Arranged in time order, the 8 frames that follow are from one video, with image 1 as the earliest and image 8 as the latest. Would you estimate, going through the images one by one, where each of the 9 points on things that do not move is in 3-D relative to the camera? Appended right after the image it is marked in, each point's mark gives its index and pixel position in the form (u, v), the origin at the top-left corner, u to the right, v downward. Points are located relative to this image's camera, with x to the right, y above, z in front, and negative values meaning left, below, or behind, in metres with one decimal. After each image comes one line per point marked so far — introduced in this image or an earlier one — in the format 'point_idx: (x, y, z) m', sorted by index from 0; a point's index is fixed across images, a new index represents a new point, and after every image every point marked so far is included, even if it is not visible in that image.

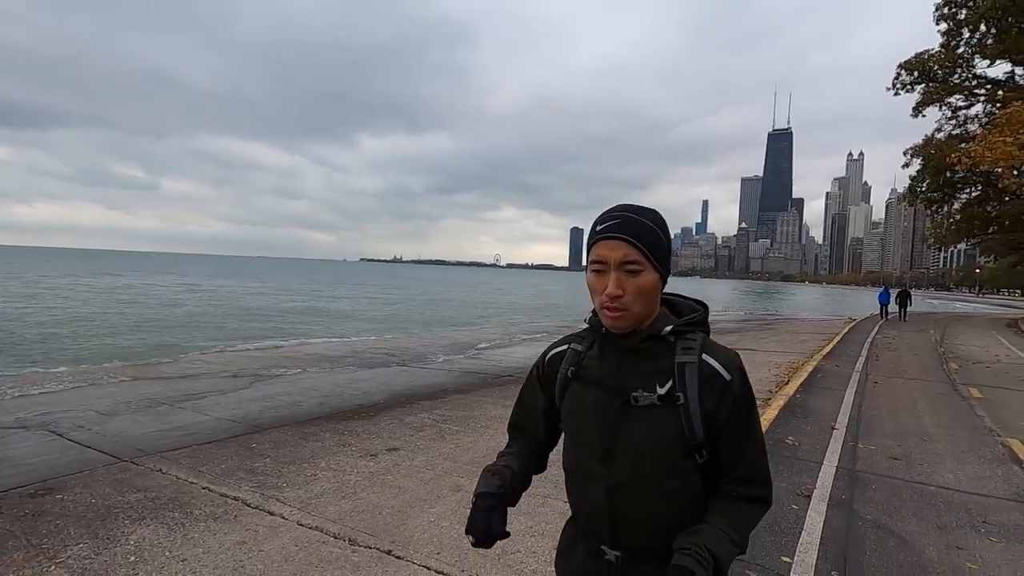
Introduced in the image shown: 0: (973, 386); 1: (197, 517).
0: (+6.1, -1.2, +9.0) m
1: (-2.7, -1.9, +5.7) m
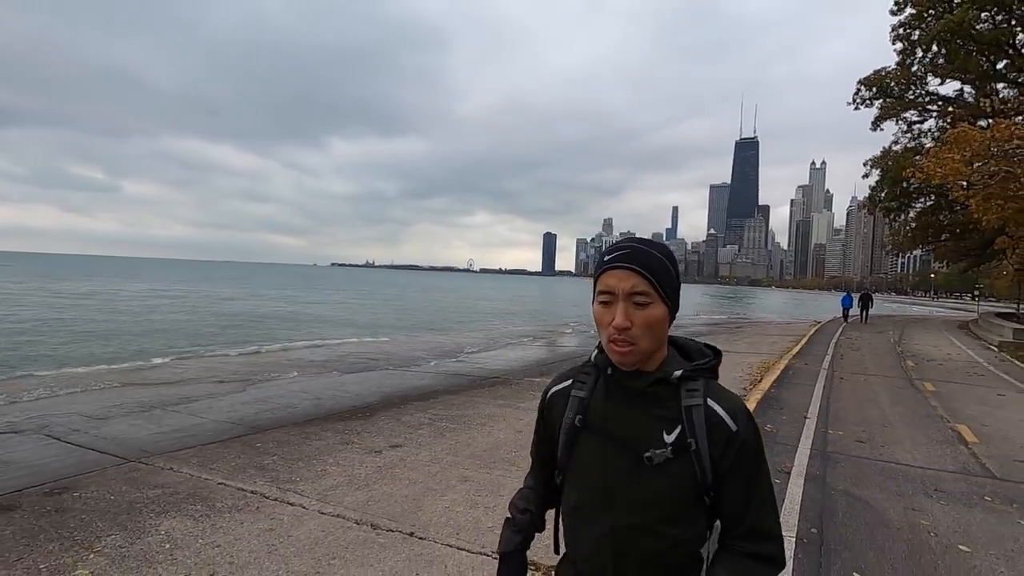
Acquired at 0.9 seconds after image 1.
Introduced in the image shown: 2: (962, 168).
0: (+6.0, -1.3, +9.7) m
1: (-2.6, -2.0, +6.1) m
2: (+9.4, +2.5, +14.1) m
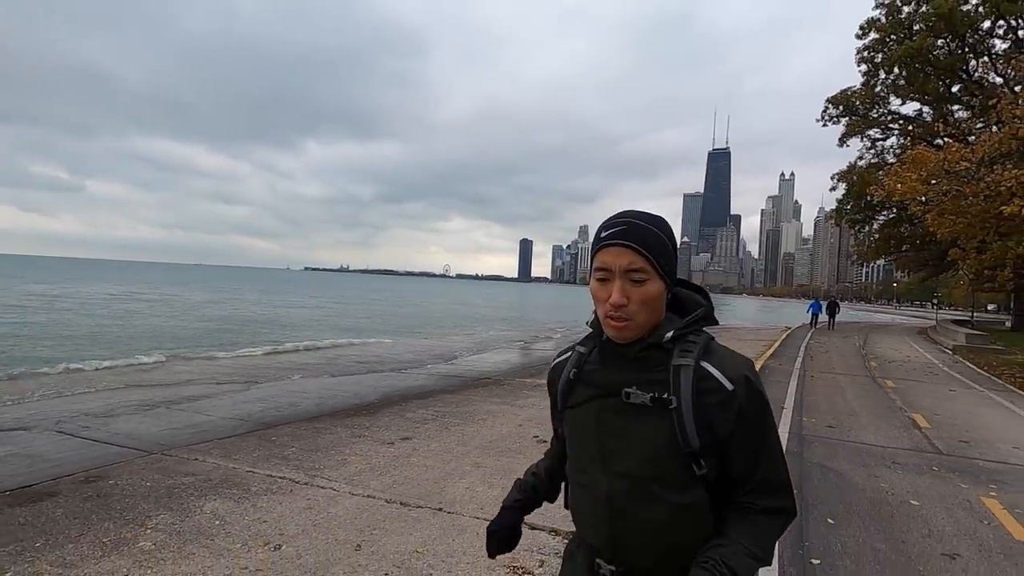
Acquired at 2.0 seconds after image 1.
0: (+5.9, -1.4, +10.6) m
1: (-2.5, -2.0, +6.7) m
2: (+9.2, +2.3, +15.2) m
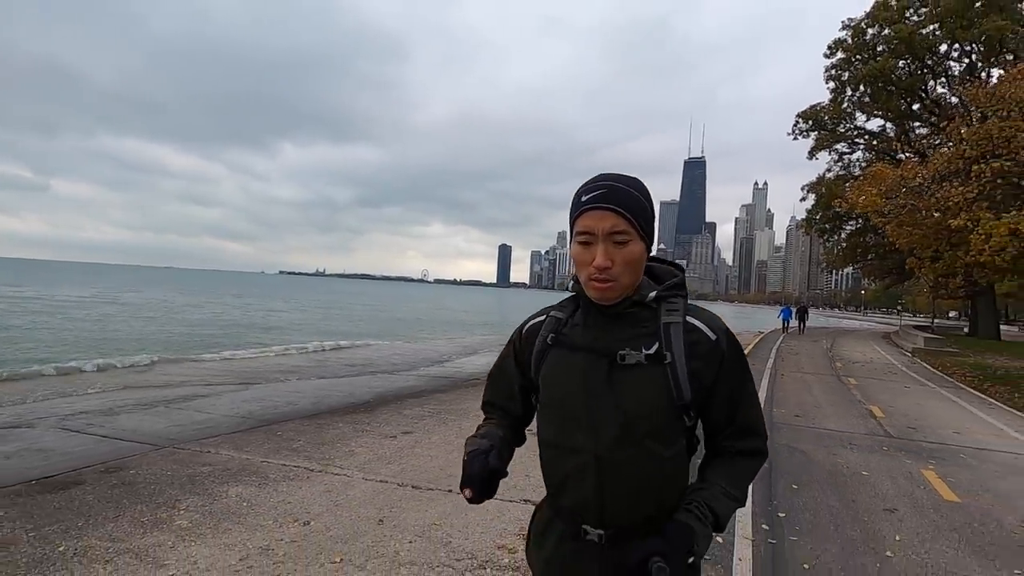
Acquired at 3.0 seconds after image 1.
0: (+5.8, -1.5, +11.5) m
1: (-2.5, -2.0, +7.2) m
2: (+8.9, +2.2, +16.1) m
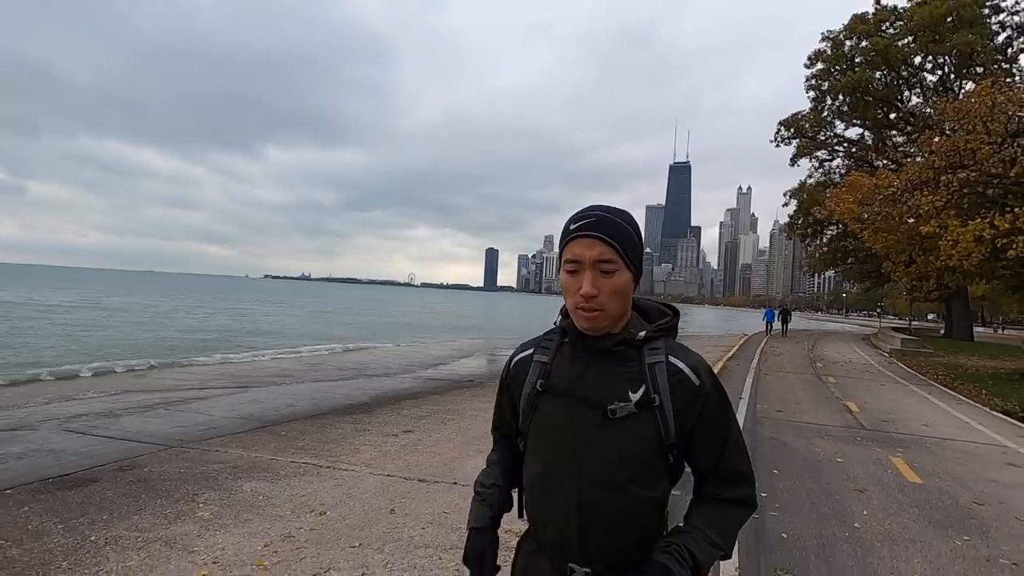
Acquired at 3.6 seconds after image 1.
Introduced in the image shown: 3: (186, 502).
0: (+5.7, -1.6, +12.0) m
1: (-2.5, -2.1, +7.6) m
2: (+8.7, +2.1, +16.7) m
3: (-3.2, -2.1, +6.7) m
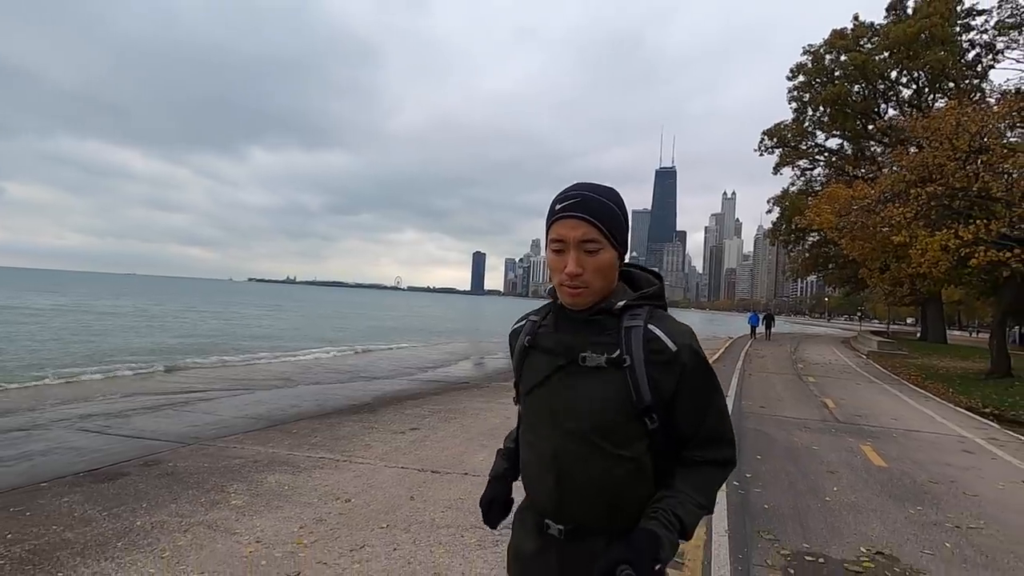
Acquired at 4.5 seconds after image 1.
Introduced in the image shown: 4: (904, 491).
0: (+5.6, -1.7, +12.7) m
1: (-2.5, -2.2, +8.1) m
2: (+8.6, +1.9, +17.5) m
3: (-3.1, -2.2, +7.2) m
4: (+2.7, -1.4, +4.7) m
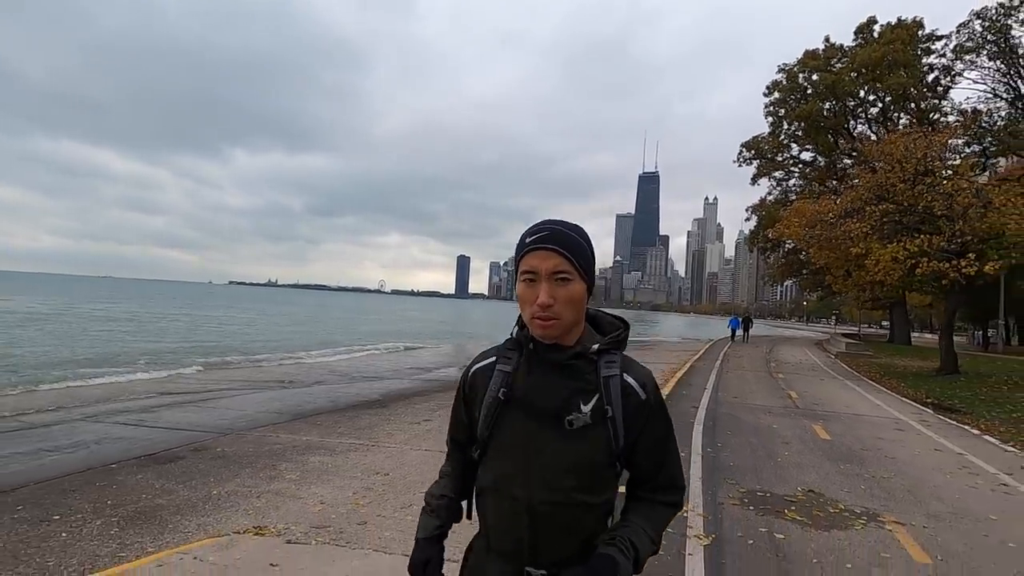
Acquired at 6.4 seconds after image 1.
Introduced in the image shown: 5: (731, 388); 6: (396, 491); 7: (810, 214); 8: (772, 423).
0: (+5.6, -1.8, +14.1) m
1: (-2.4, -2.2, +9.3) m
2: (+8.4, +1.8, +19.0) m
3: (-3.0, -2.2, +8.4) m
4: (+2.9, -1.5, +6.1) m
5: (+3.6, -1.7, +11.2) m
6: (-1.2, -2.1, +7.0) m
7: (+8.3, +2.1, +18.5) m
8: (+3.0, -1.6, +7.8) m
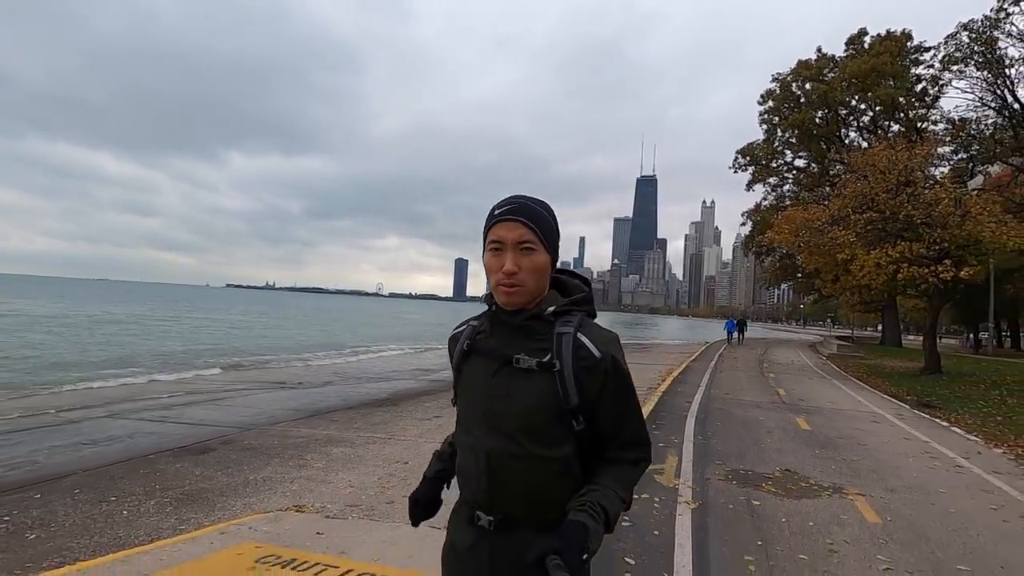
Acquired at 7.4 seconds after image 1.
0: (+5.7, -1.9, +14.8) m
1: (-2.2, -2.3, +10.0) m
2: (+8.5, +1.7, +19.7) m
3: (-2.9, -2.3, +9.1) m
4: (+3.1, -1.6, +6.8) m
5: (+3.7, -1.7, +11.9) m
6: (-1.1, -2.2, +7.7) m
7: (+8.4, +2.0, +19.3) m
8: (+3.1, -1.6, +8.6) m
